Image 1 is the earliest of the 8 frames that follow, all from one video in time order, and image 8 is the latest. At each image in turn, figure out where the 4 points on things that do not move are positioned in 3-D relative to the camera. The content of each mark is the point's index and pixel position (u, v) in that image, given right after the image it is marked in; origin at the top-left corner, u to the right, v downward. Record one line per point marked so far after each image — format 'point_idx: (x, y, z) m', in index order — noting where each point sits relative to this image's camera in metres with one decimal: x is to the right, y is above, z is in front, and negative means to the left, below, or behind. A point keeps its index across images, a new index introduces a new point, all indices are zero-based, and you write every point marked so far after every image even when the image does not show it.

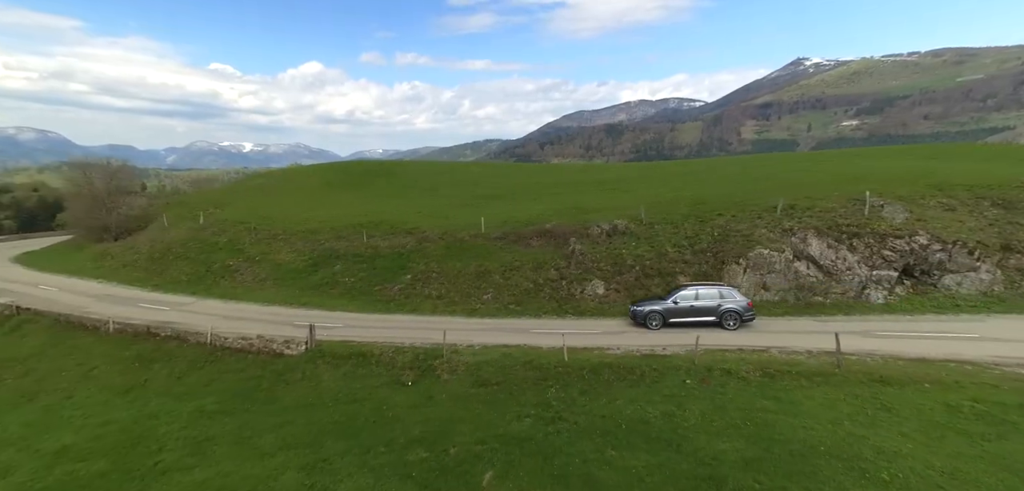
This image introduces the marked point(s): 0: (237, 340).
0: (-9.9, -3.4, +17.4) m
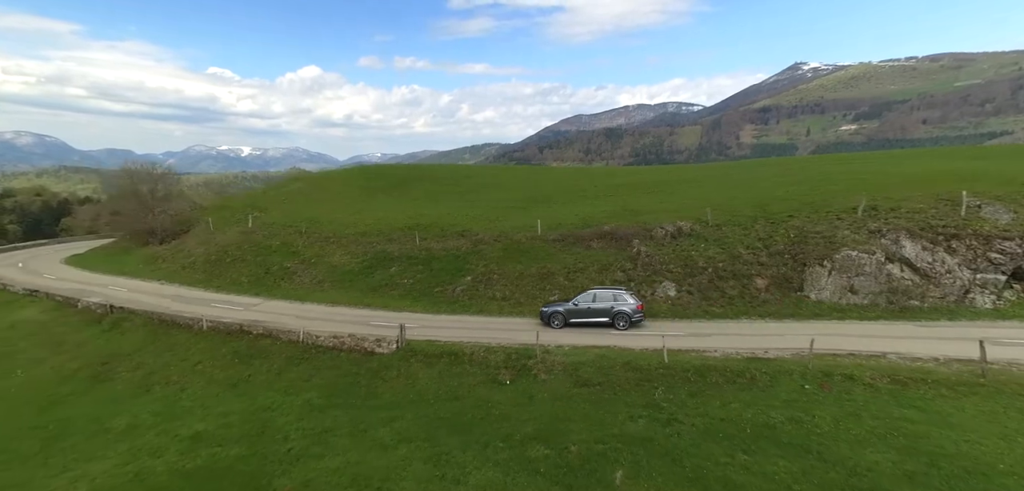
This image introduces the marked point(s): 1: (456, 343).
0: (-6.9, -3.5, +18.4) m
1: (-1.8, -3.3, +16.4) m
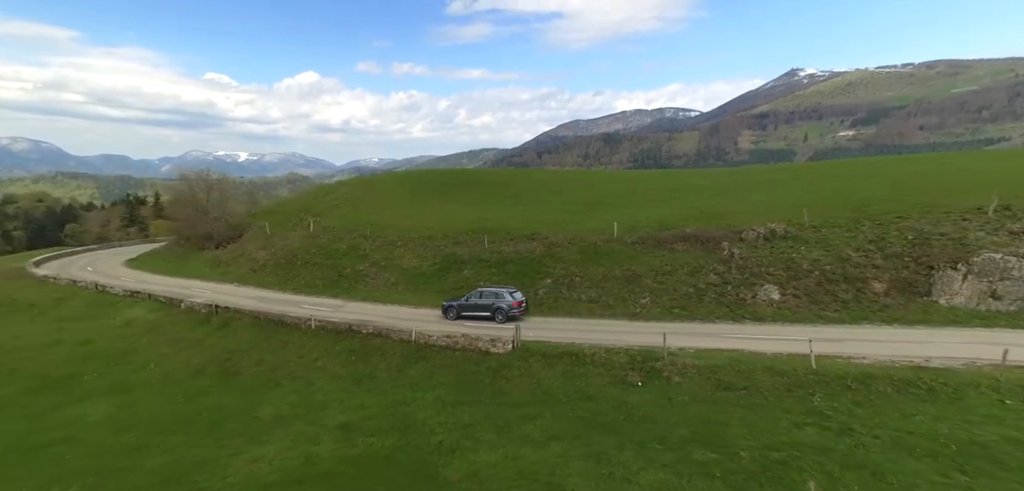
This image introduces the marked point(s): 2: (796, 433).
0: (-2.7, -3.6, +19.1) m
1: (+2.1, -3.4, +16.5) m
2: (+5.4, -3.6, +9.3) m
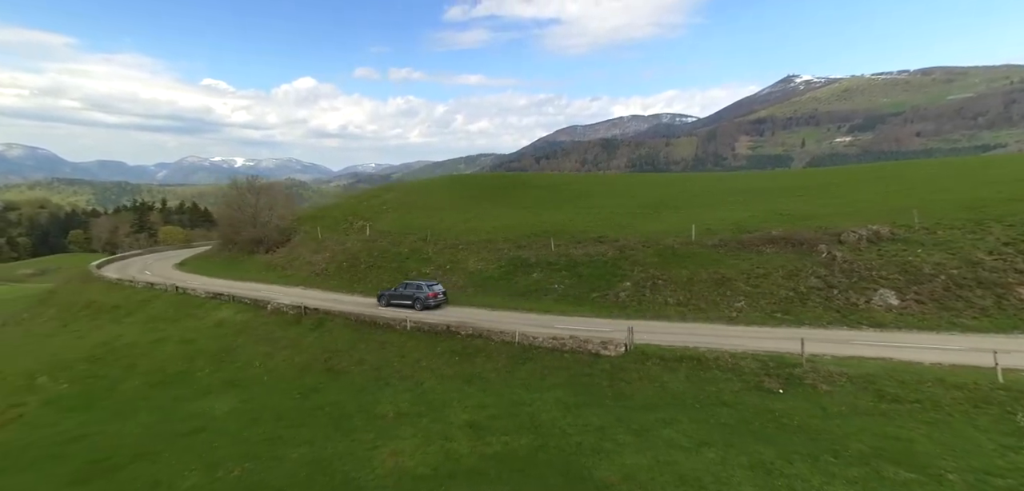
0: (+1.4, -3.7, +19.0) m
1: (+5.9, -3.4, +15.9) m
2: (+8.4, -3.5, +8.4) m
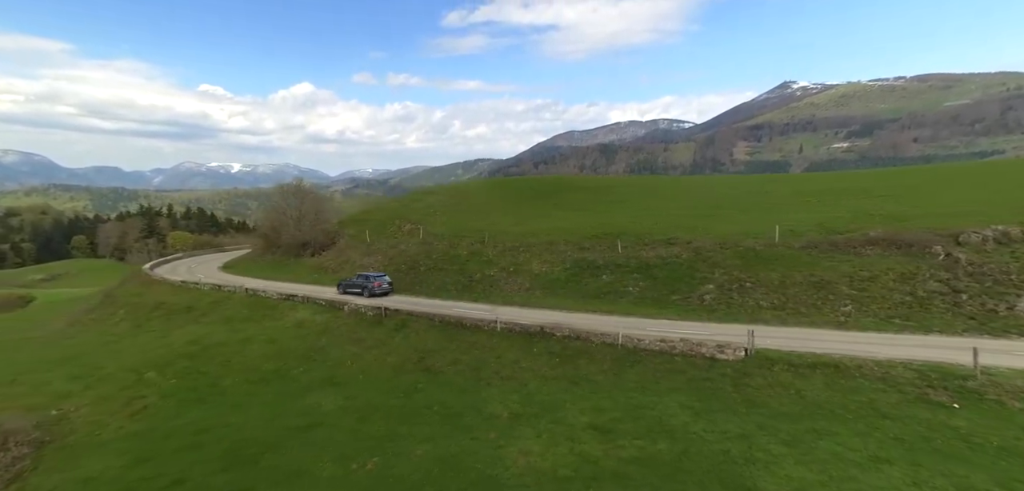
0: (+5.3, -3.6, +18.1) m
1: (+9.4, -3.3, +14.6) m
2: (+11.1, -3.4, +6.9) m
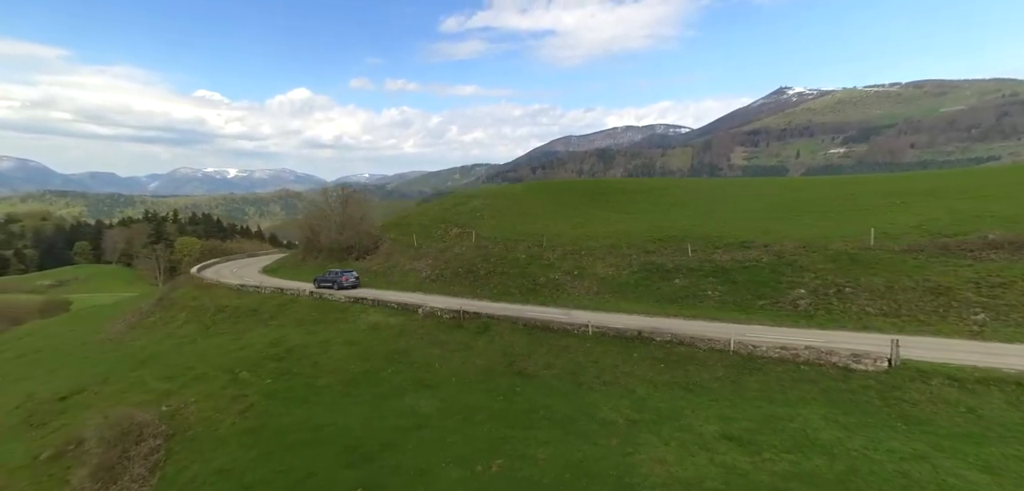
0: (+9.1, -3.6, +16.8) m
1: (+12.8, -3.2, +12.9) m
2: (+13.5, -3.3, +5.0) m
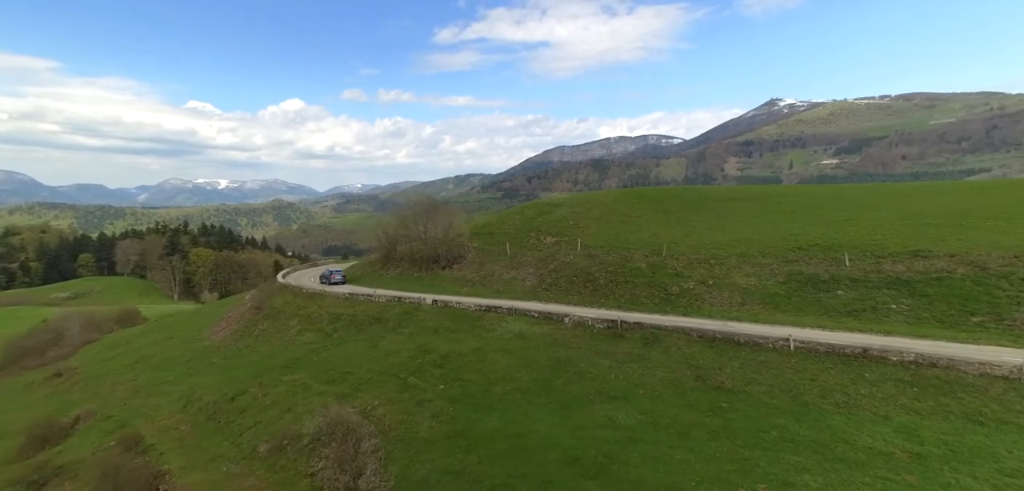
0: (+16.0, -3.6, +13.2) m
1: (+18.8, -3.2, +8.6) m
2: (+17.9, -3.1, +0.7) m
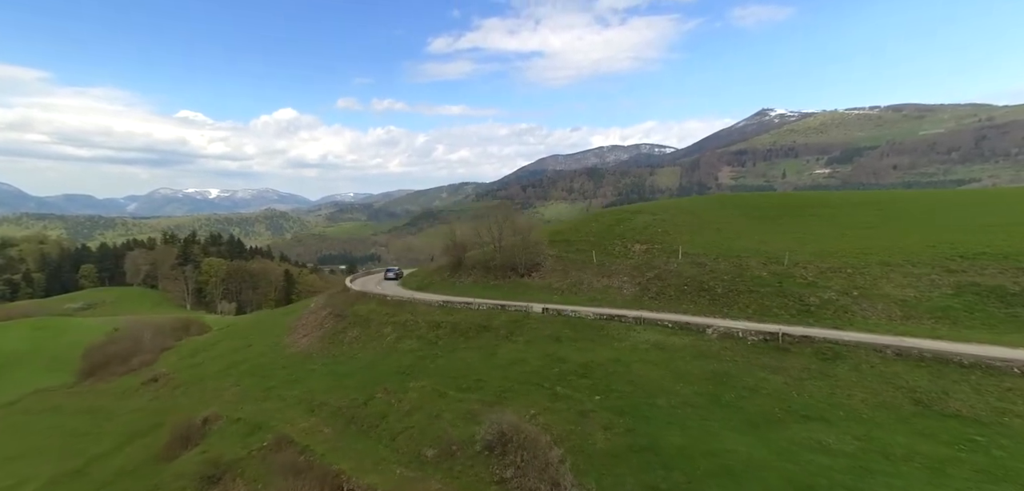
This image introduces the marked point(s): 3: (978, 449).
0: (+21.6, -3.4, +8.4) m
1: (+23.5, -2.9, +3.3) m
2: (+21.1, -2.7, -4.2) m
3: (+14.7, -6.0, +15.3) m
